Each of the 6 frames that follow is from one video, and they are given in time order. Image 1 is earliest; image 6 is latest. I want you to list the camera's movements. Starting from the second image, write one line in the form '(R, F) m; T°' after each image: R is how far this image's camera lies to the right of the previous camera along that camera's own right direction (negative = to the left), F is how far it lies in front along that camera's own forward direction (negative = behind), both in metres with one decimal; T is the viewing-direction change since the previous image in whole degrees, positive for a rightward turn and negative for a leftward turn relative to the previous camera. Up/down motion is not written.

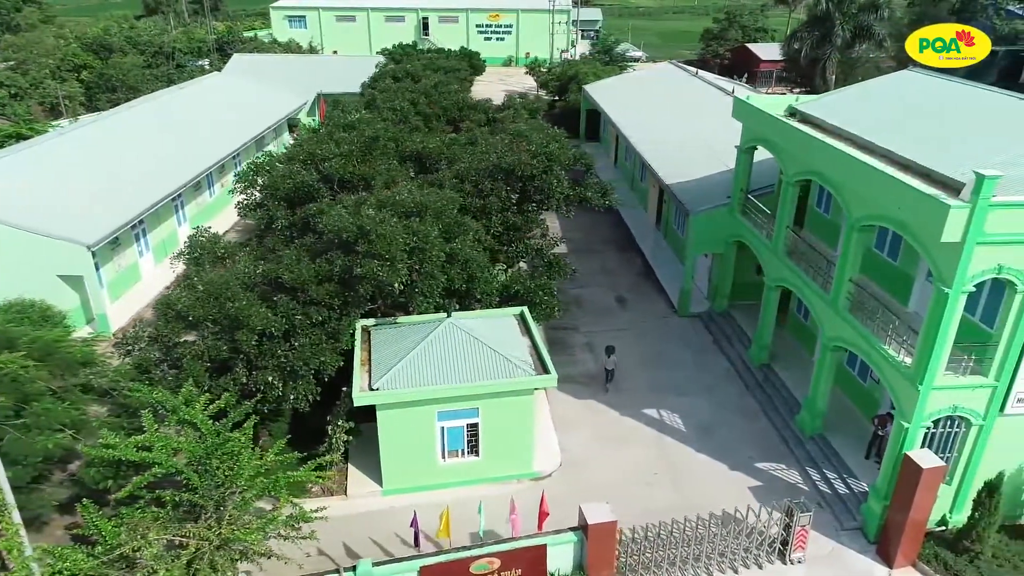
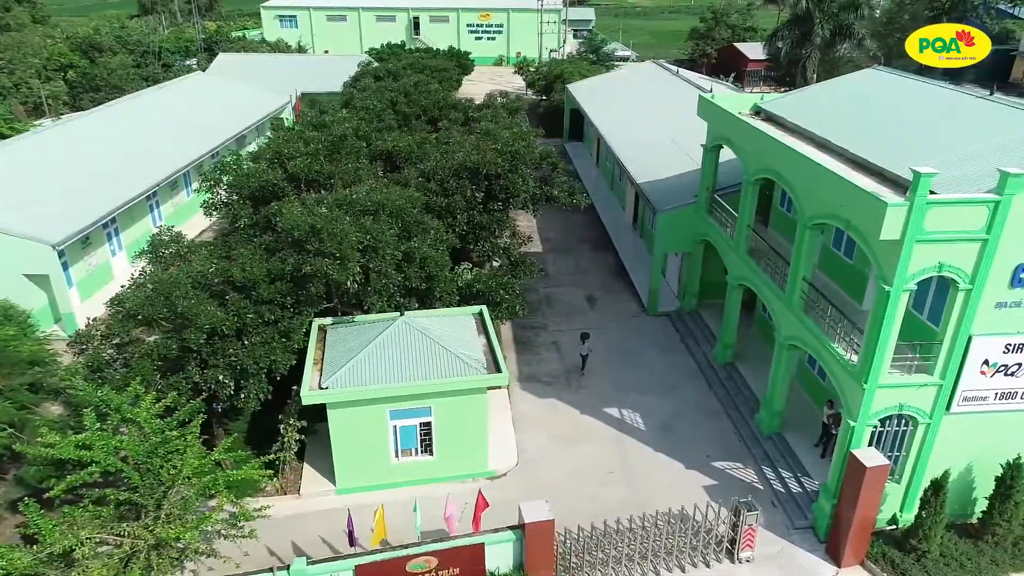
(+0.8, 0.0) m; 0°
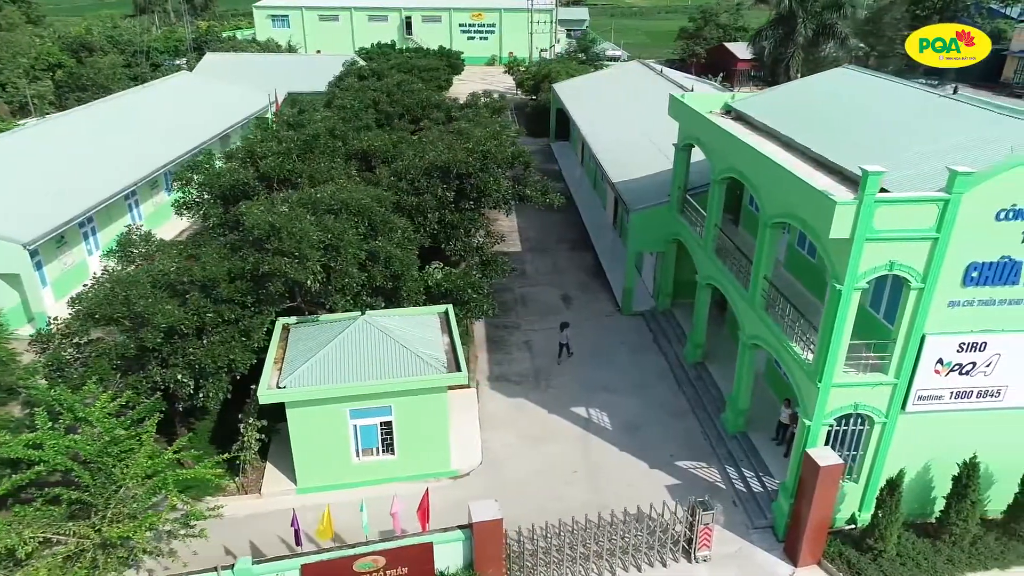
(+0.6, 0.0) m; 0°
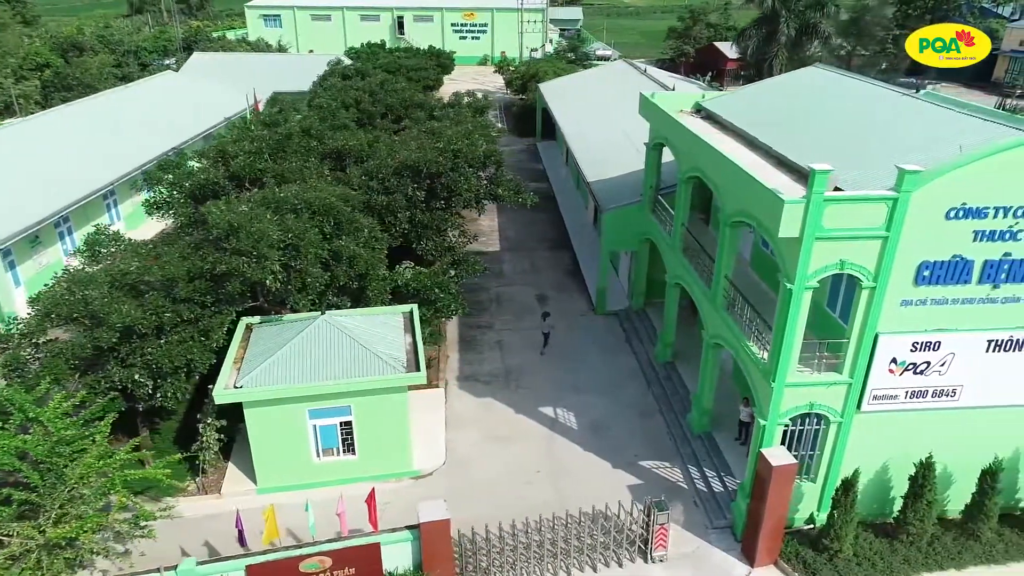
(+0.6, 0.0) m; 0°
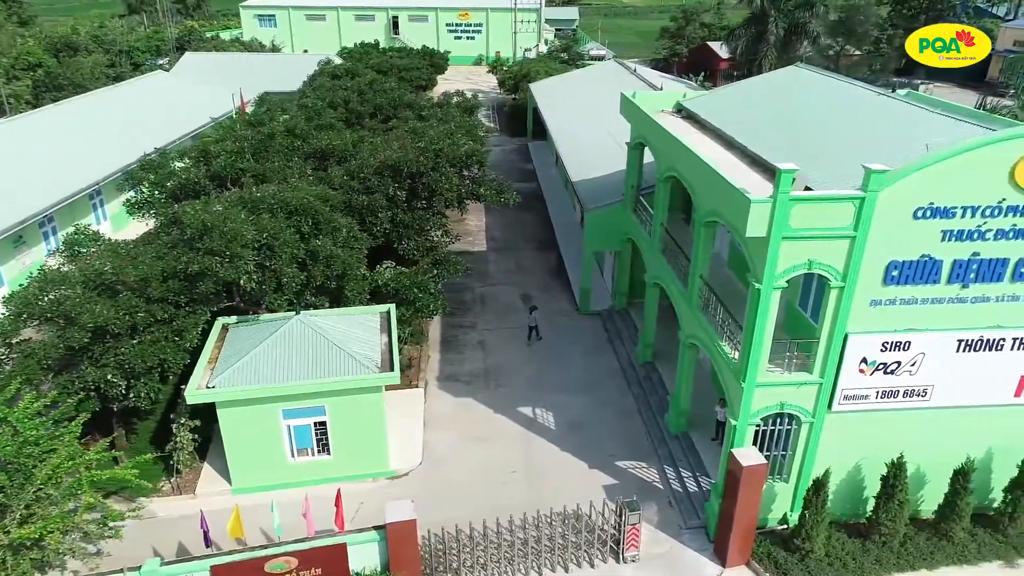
(+0.4, 0.0) m; 0°
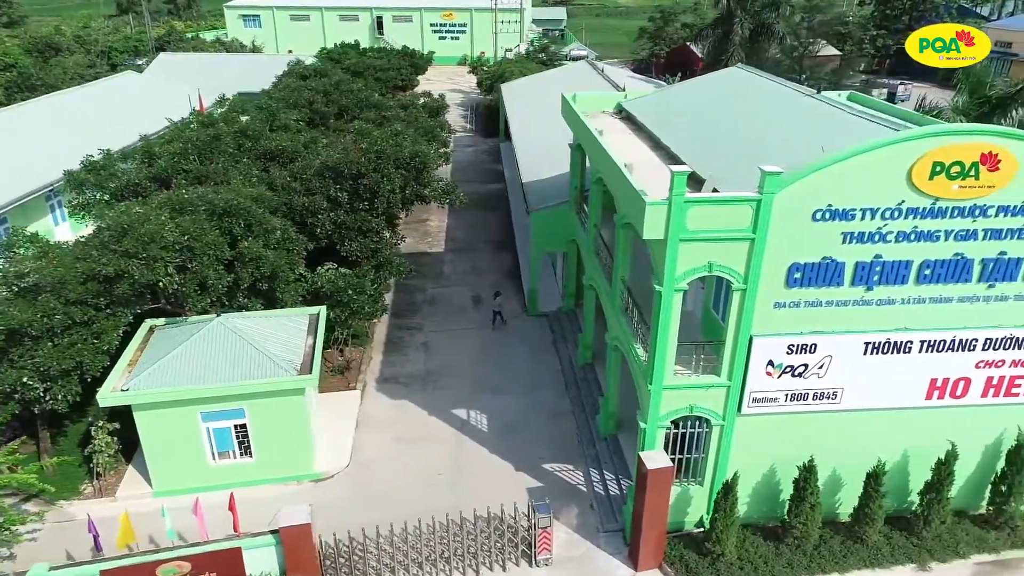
(+1.3, 0.0) m; 0°
